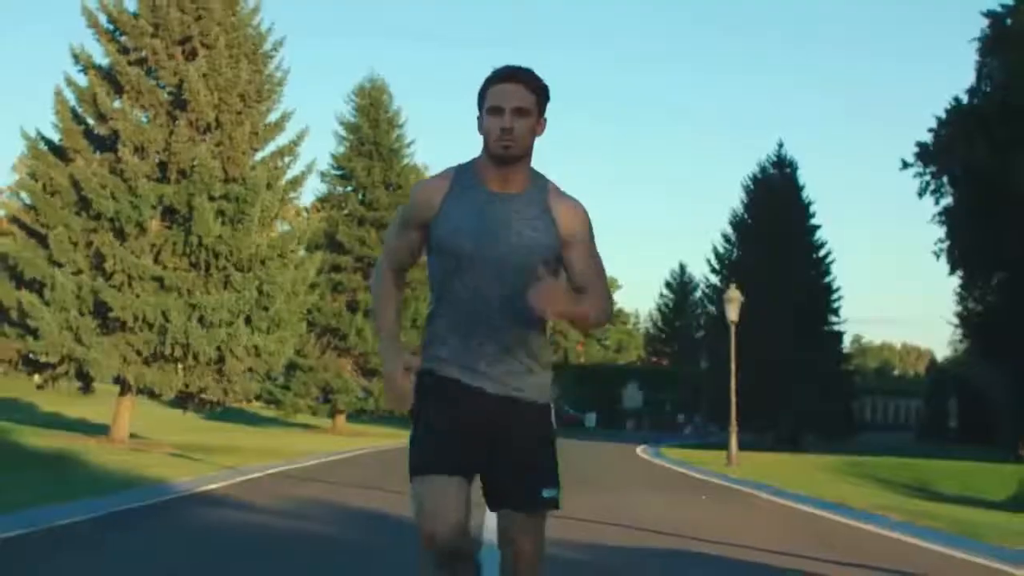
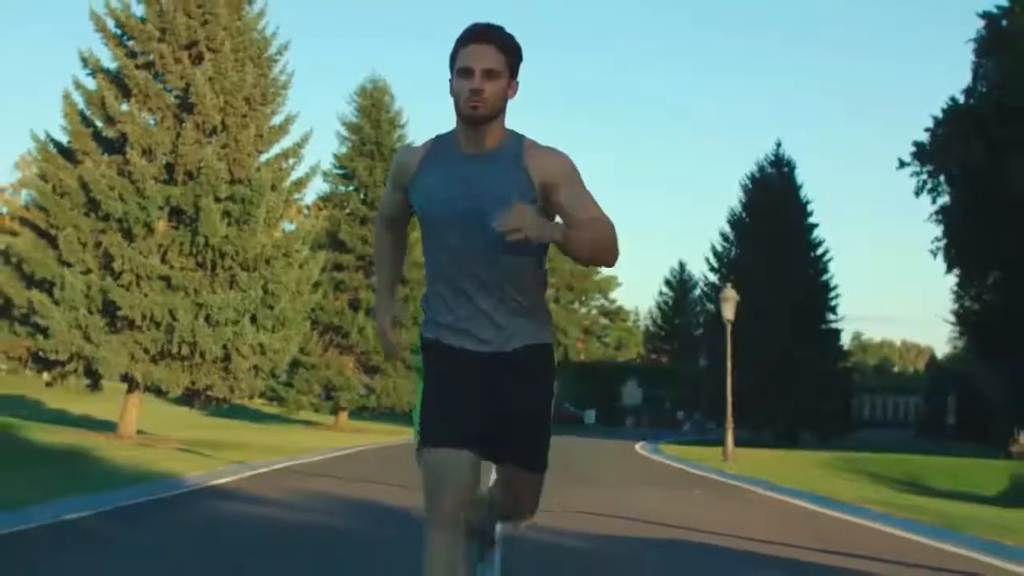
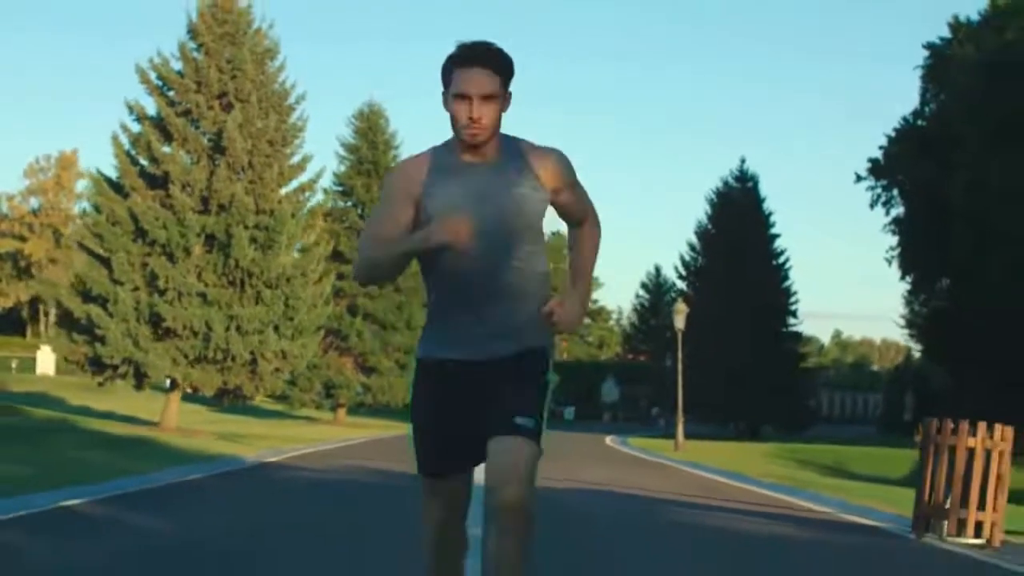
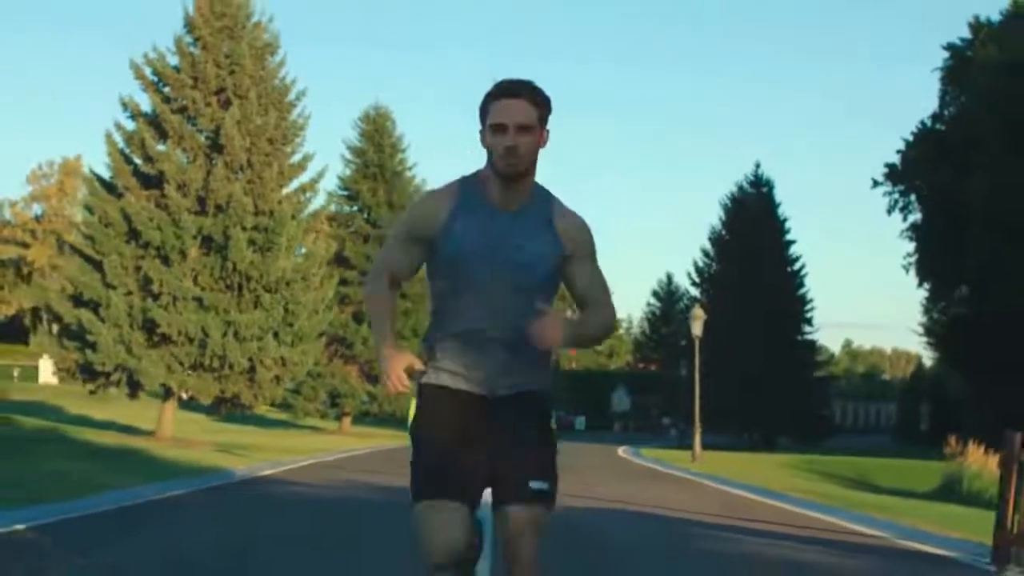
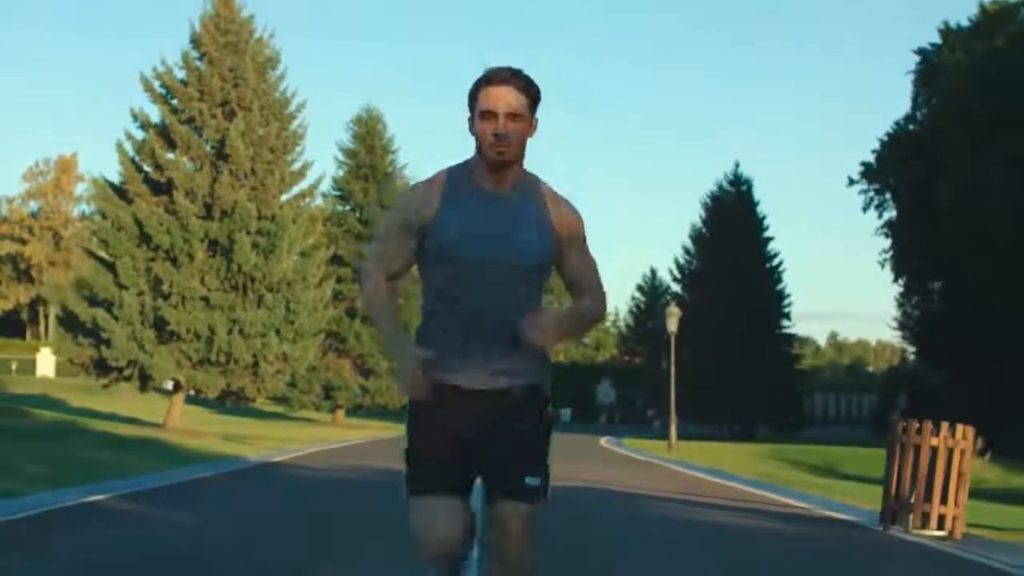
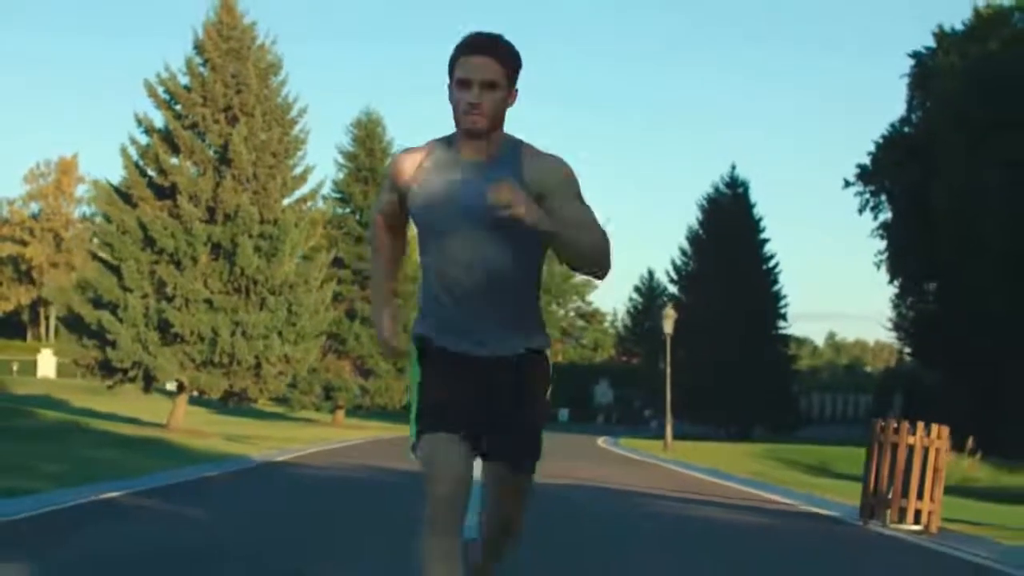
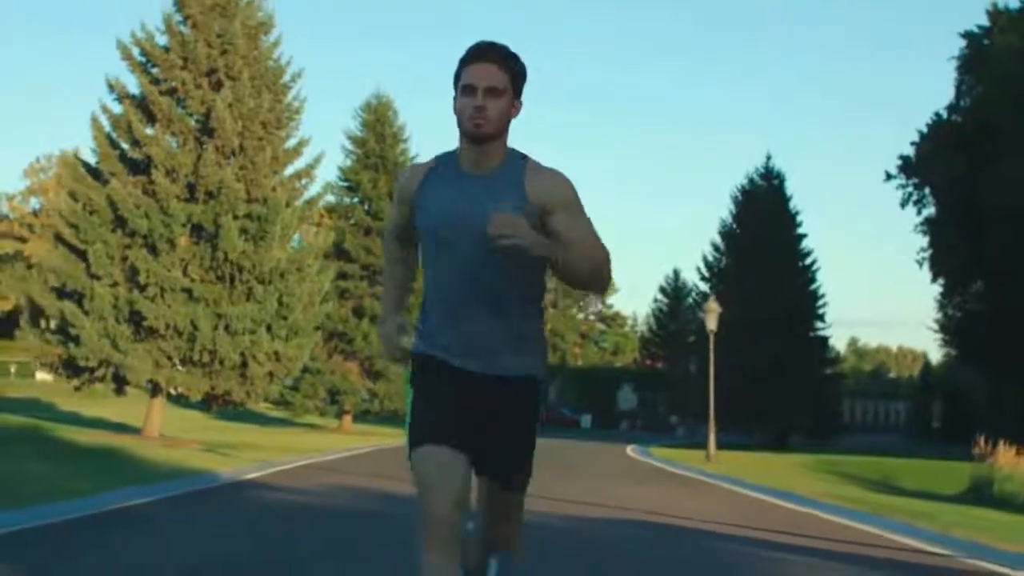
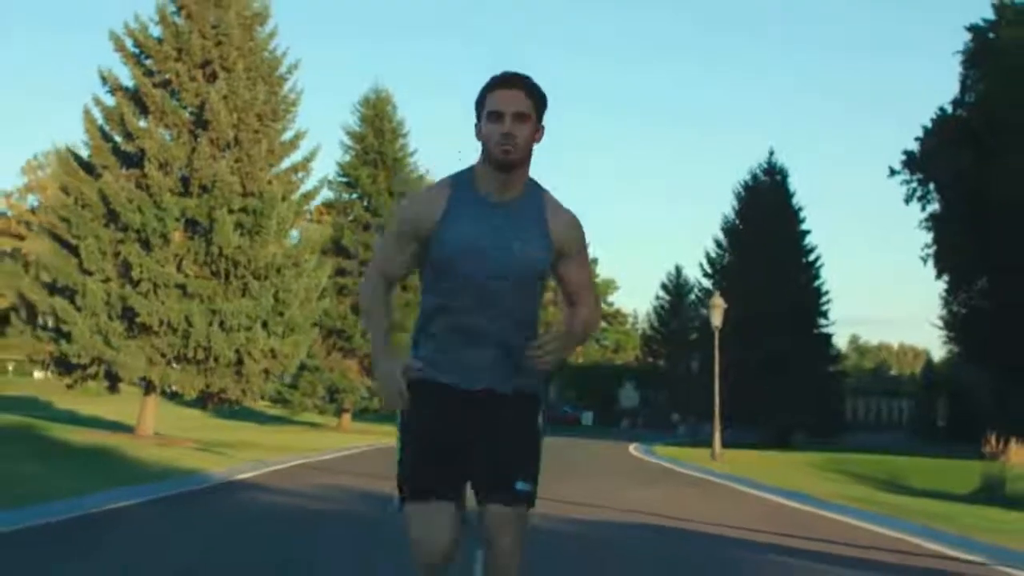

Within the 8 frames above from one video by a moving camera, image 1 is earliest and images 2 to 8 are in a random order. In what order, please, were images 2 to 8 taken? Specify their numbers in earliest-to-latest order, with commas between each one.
2, 8, 7, 4, 3, 5, 6
